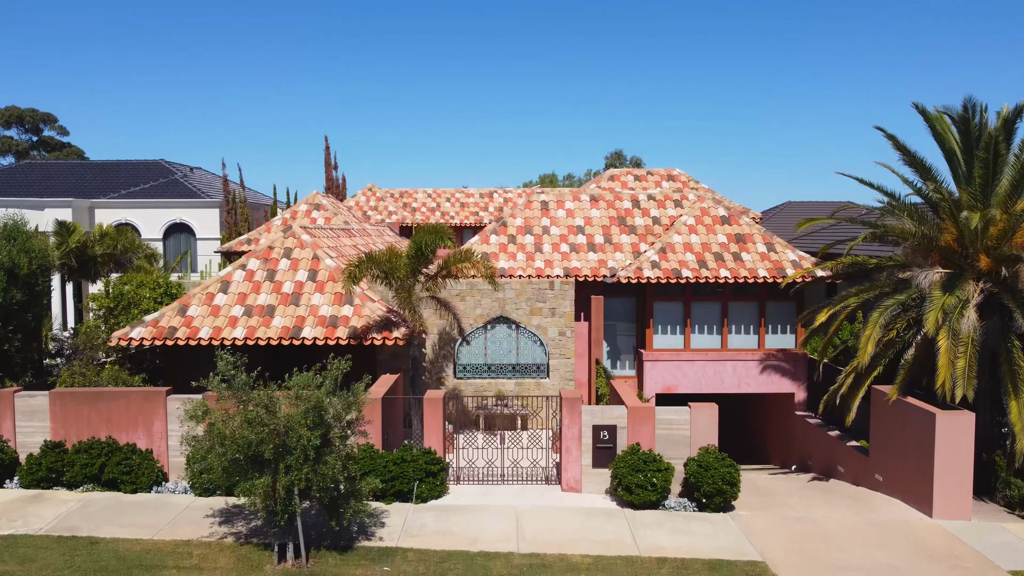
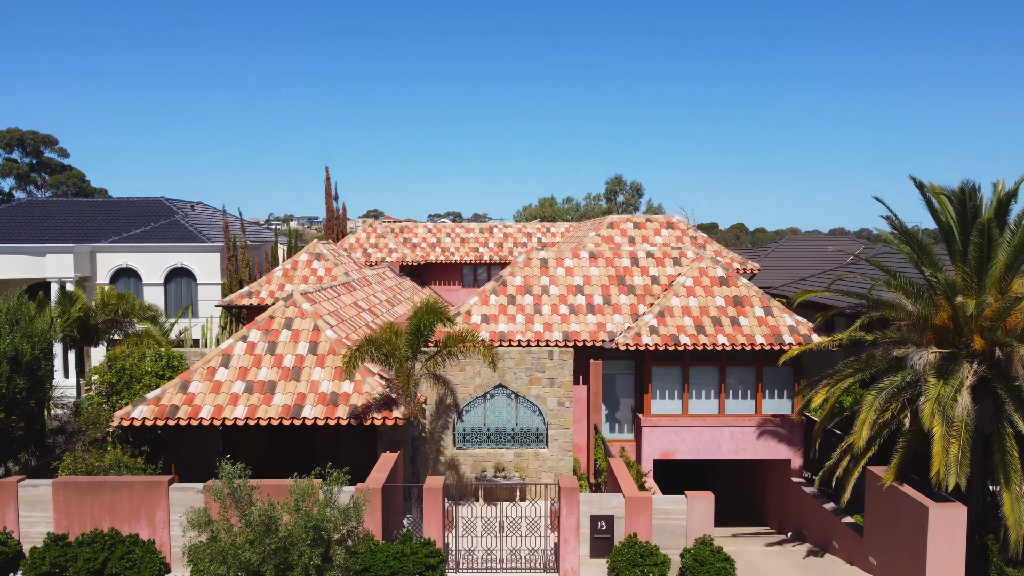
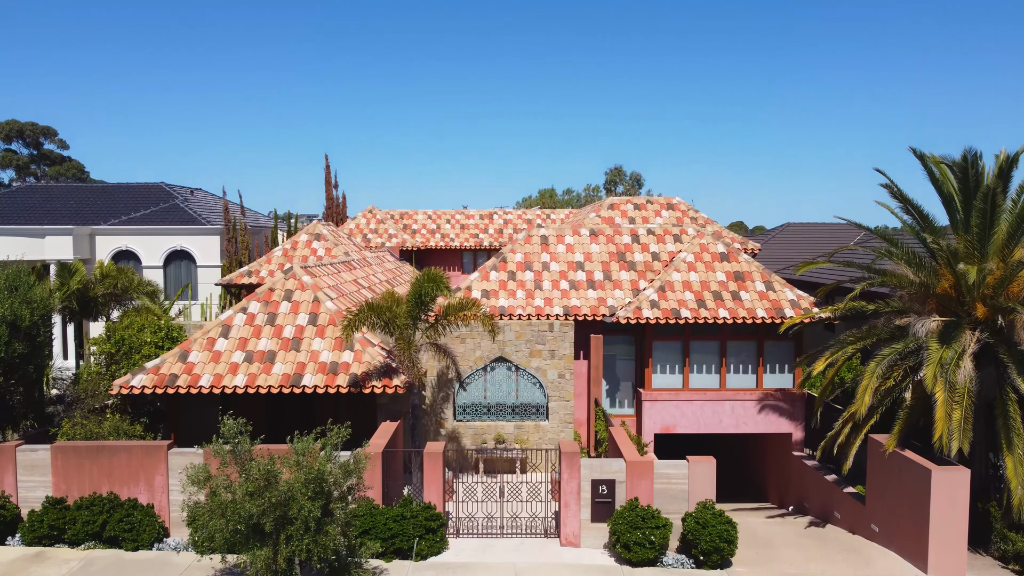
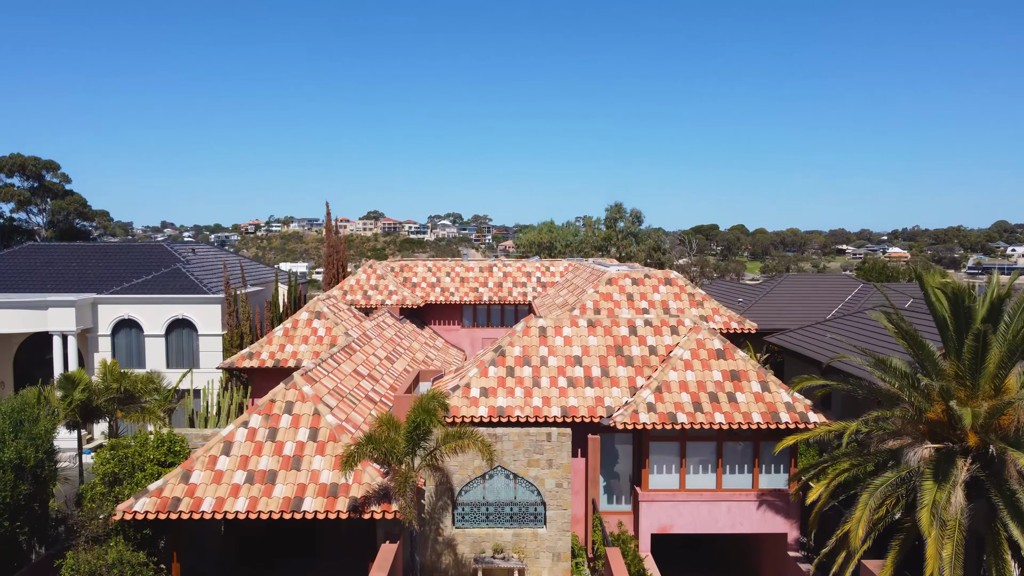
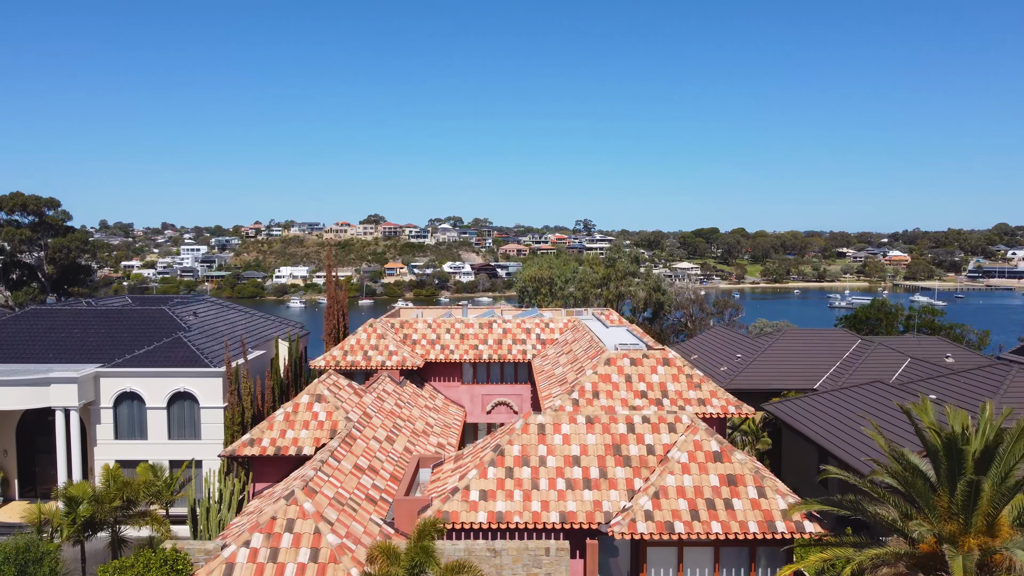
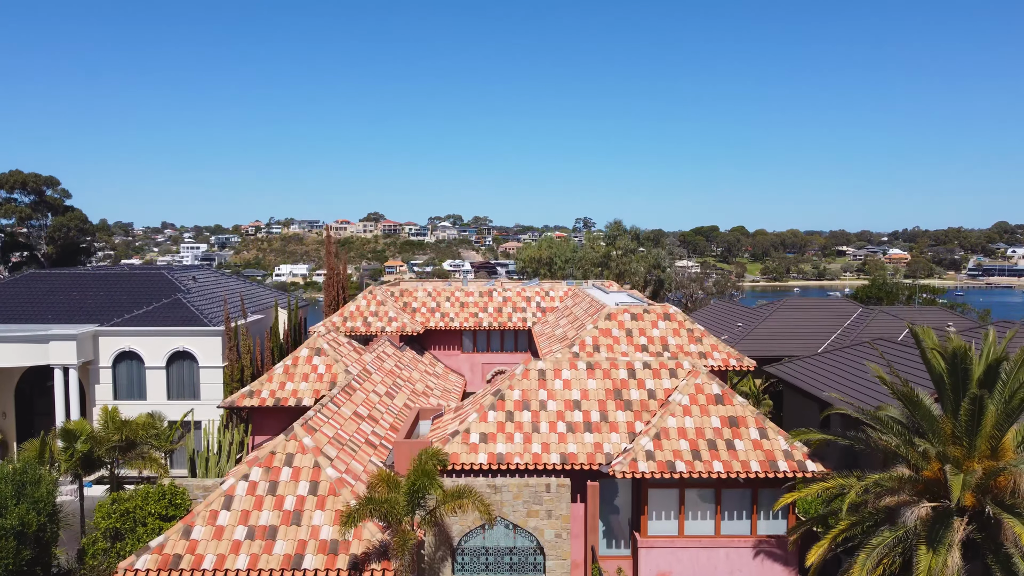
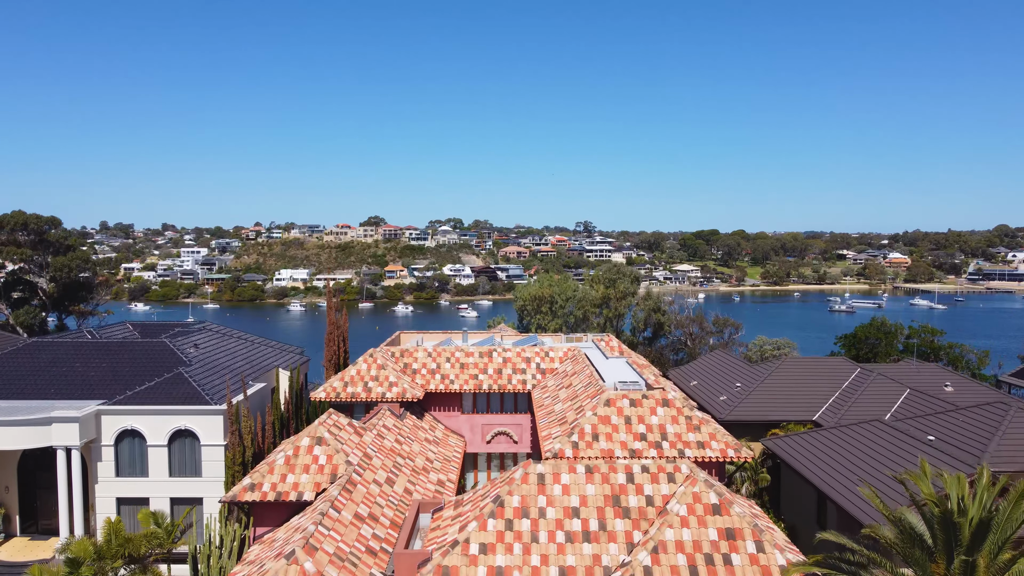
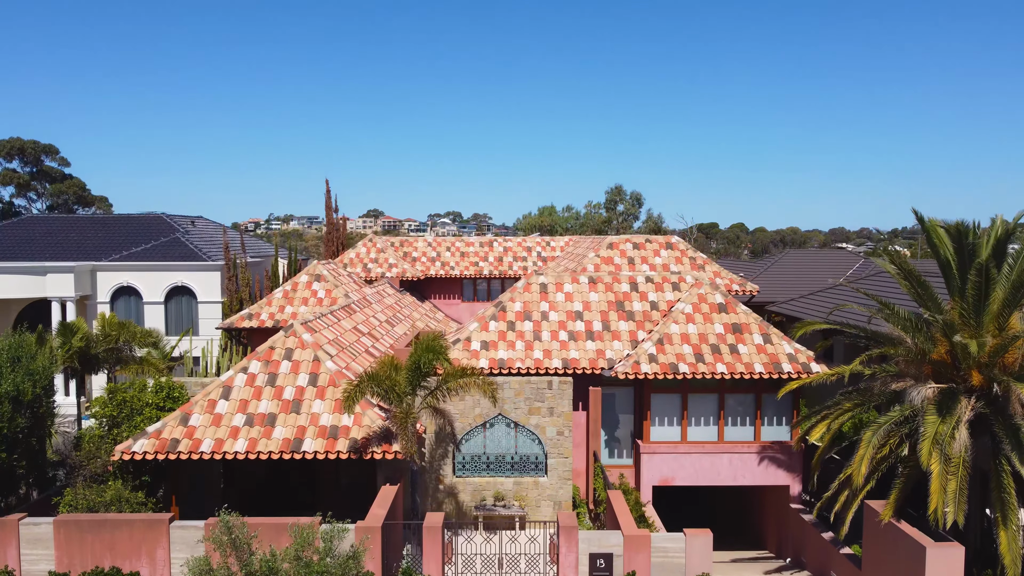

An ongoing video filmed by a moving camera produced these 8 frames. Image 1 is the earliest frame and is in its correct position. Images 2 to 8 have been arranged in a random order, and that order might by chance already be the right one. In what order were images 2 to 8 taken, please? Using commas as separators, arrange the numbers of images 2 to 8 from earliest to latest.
3, 2, 8, 4, 6, 5, 7
